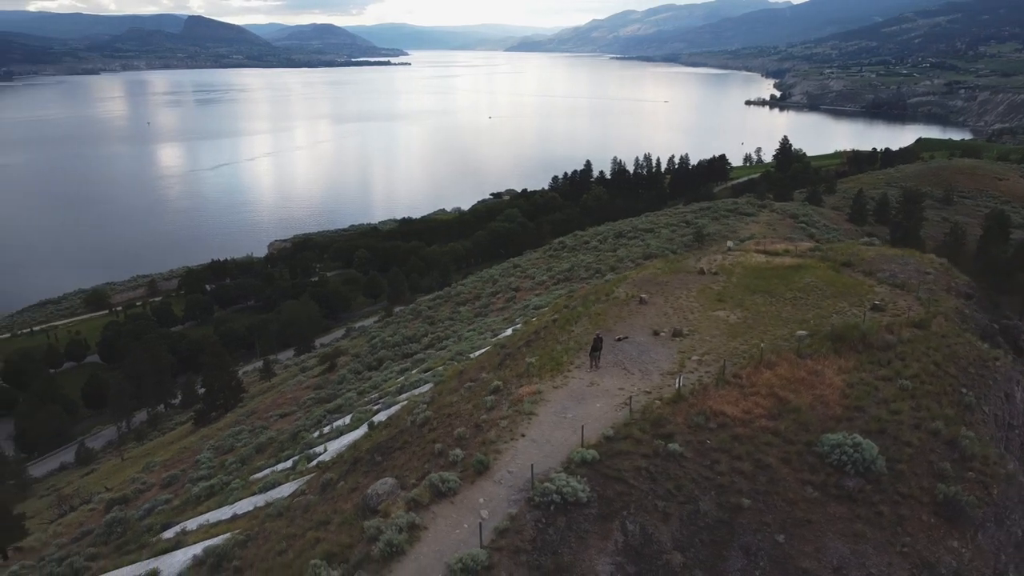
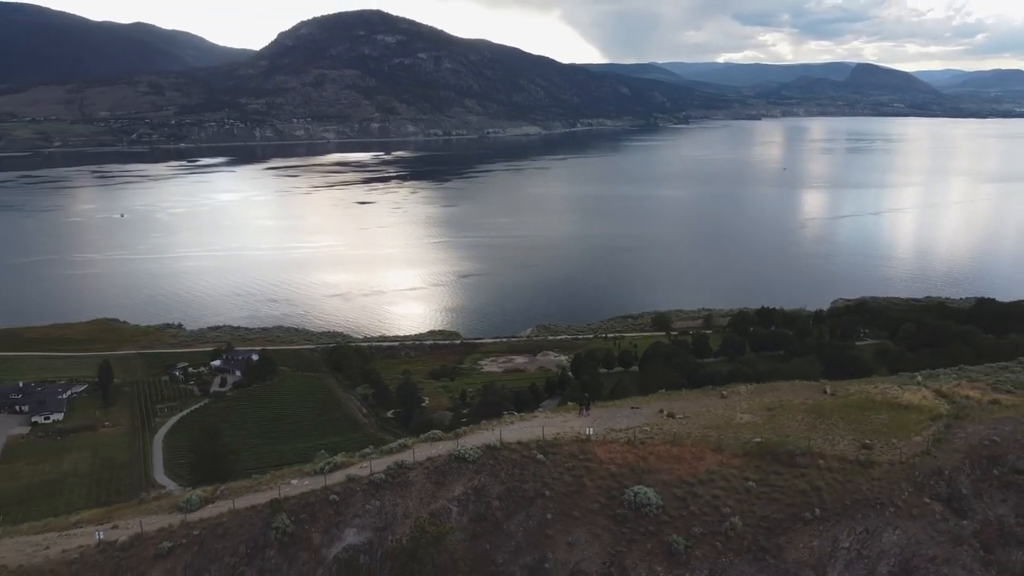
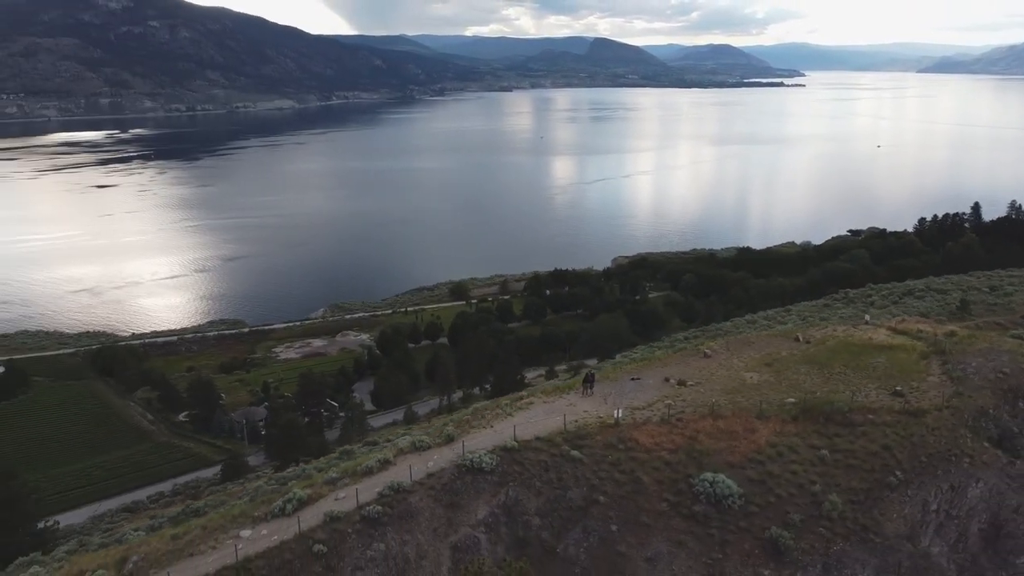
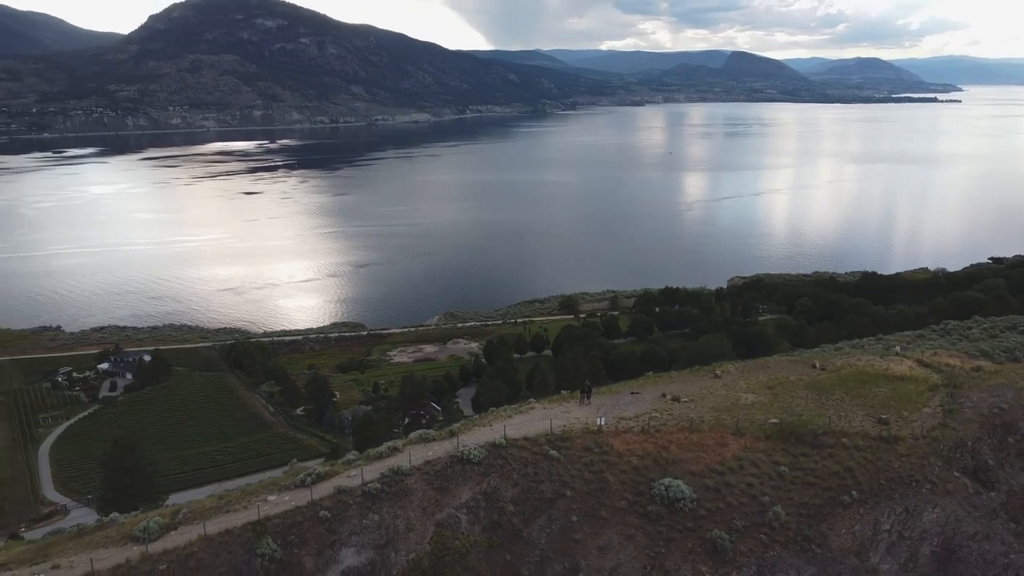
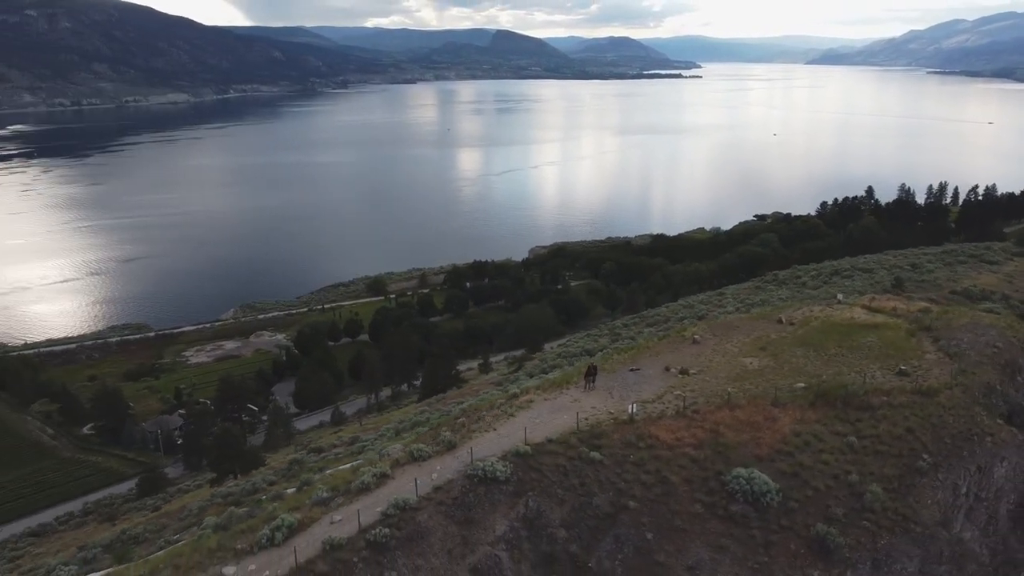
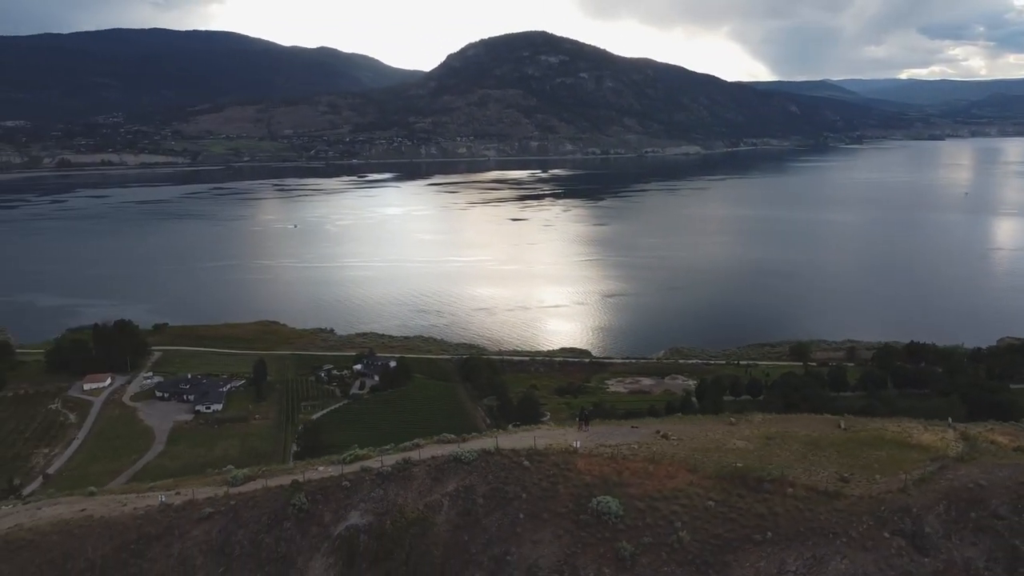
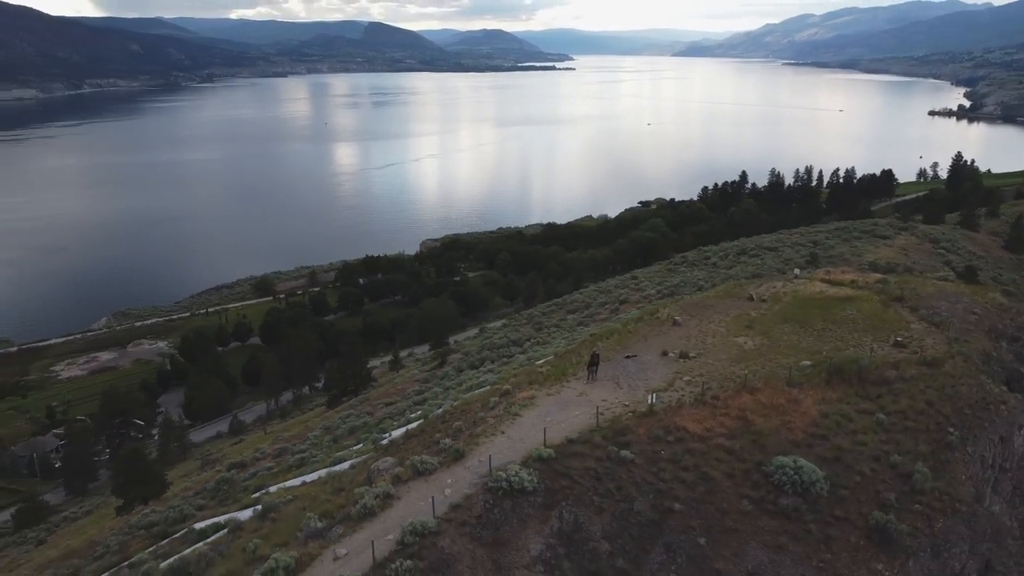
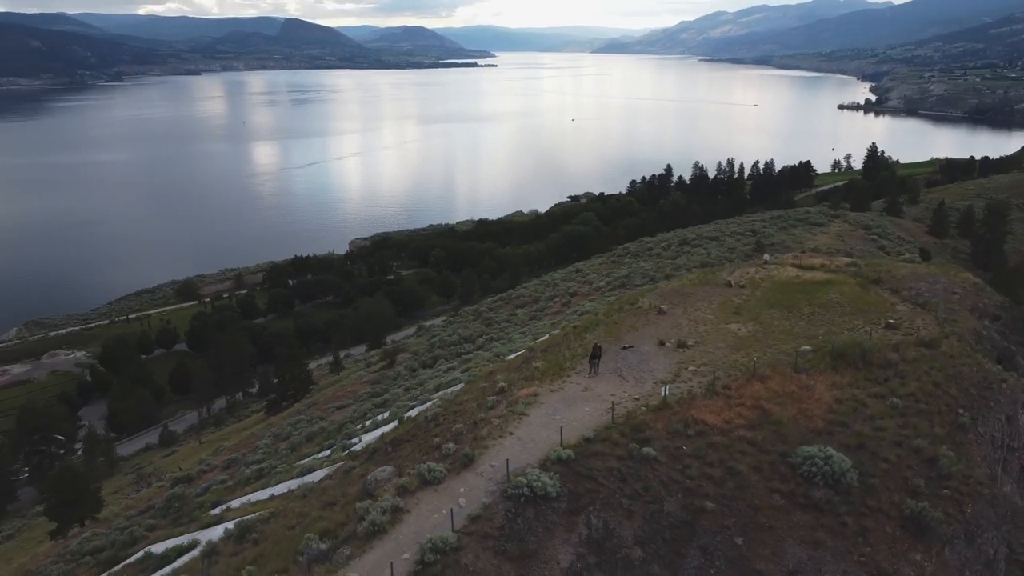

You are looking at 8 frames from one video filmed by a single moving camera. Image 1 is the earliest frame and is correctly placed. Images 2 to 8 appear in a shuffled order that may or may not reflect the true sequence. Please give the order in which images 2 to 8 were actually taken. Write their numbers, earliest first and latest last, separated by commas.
8, 7, 5, 3, 4, 2, 6
